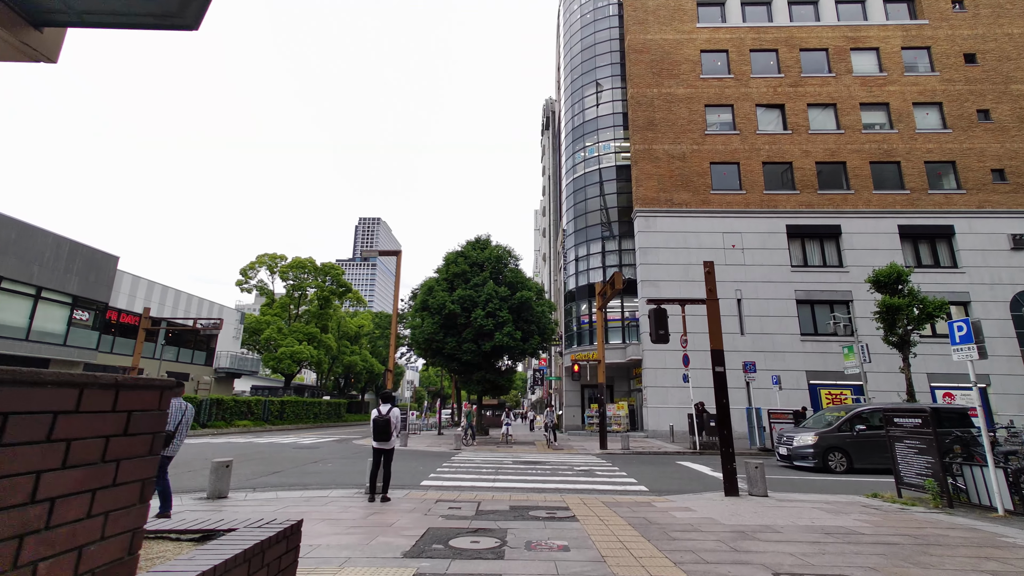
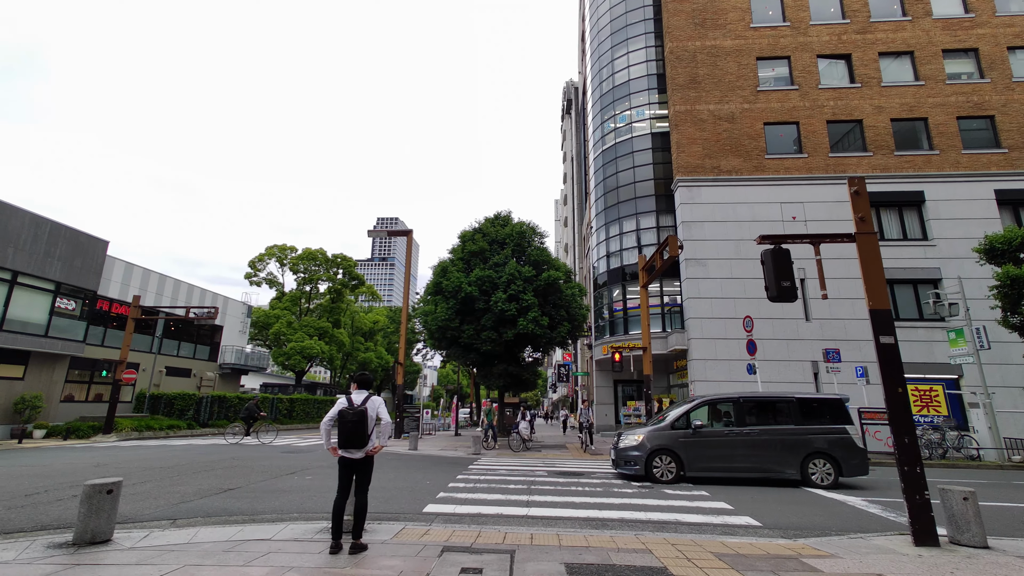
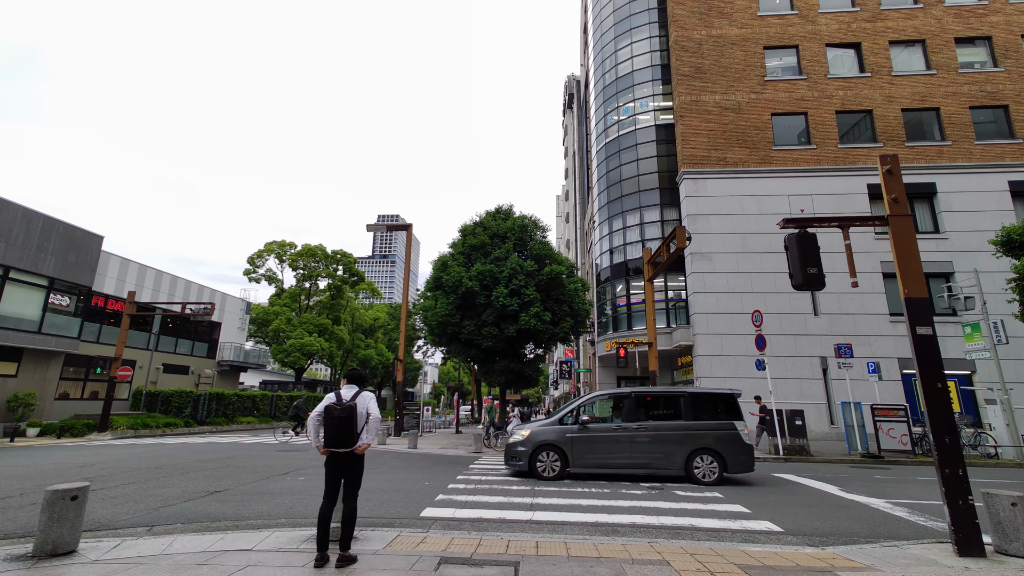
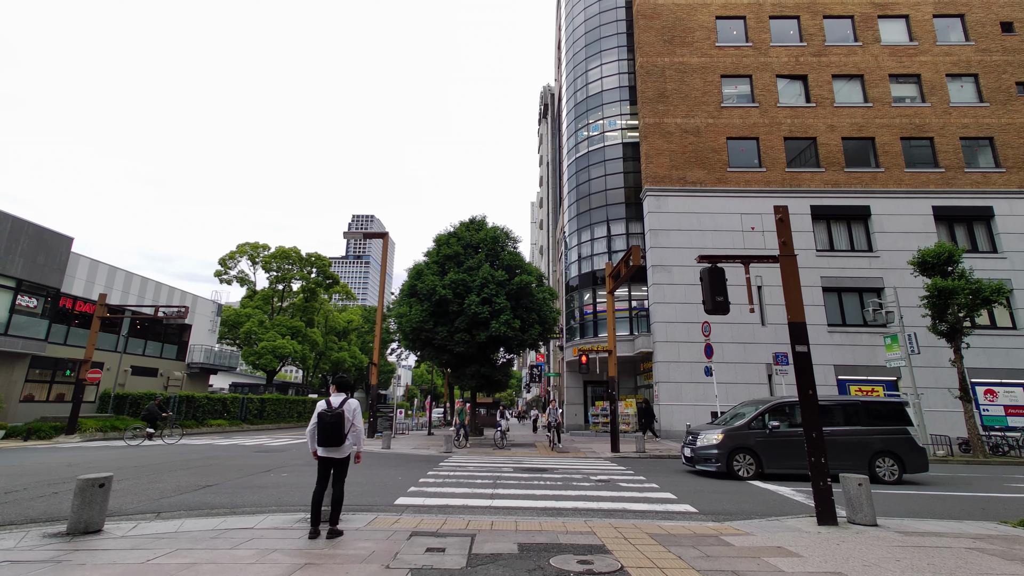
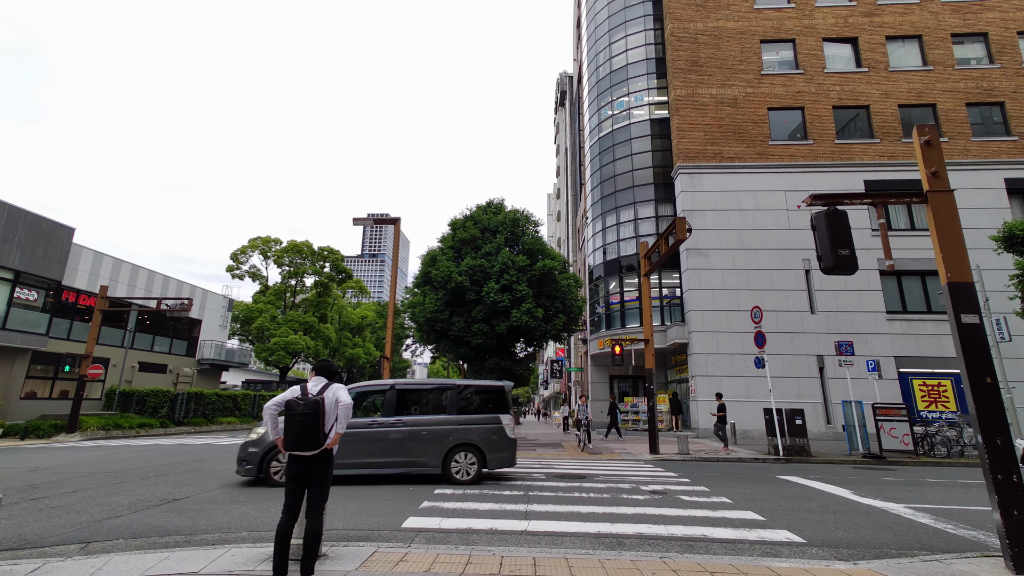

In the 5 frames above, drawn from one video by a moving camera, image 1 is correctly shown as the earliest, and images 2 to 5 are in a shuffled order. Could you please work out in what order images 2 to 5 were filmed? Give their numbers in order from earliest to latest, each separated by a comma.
4, 2, 3, 5
